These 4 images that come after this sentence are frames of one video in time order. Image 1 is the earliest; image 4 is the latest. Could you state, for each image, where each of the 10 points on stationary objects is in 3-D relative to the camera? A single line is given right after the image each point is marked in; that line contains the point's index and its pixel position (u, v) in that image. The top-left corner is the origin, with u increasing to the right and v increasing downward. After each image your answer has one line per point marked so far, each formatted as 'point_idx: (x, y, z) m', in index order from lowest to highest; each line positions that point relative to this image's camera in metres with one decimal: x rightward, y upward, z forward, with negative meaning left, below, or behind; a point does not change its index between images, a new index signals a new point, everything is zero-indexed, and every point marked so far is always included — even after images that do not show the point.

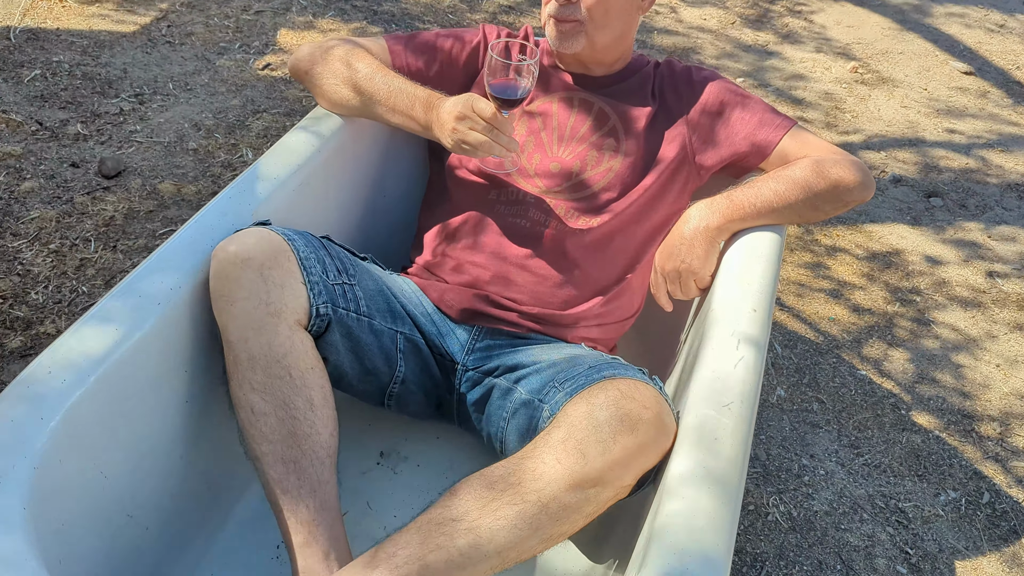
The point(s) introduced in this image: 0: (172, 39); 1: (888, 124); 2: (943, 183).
0: (-1.5, +1.1, +3.8) m
1: (+1.7, +0.8, +4.1) m
2: (+1.8, +0.4, +3.7) m
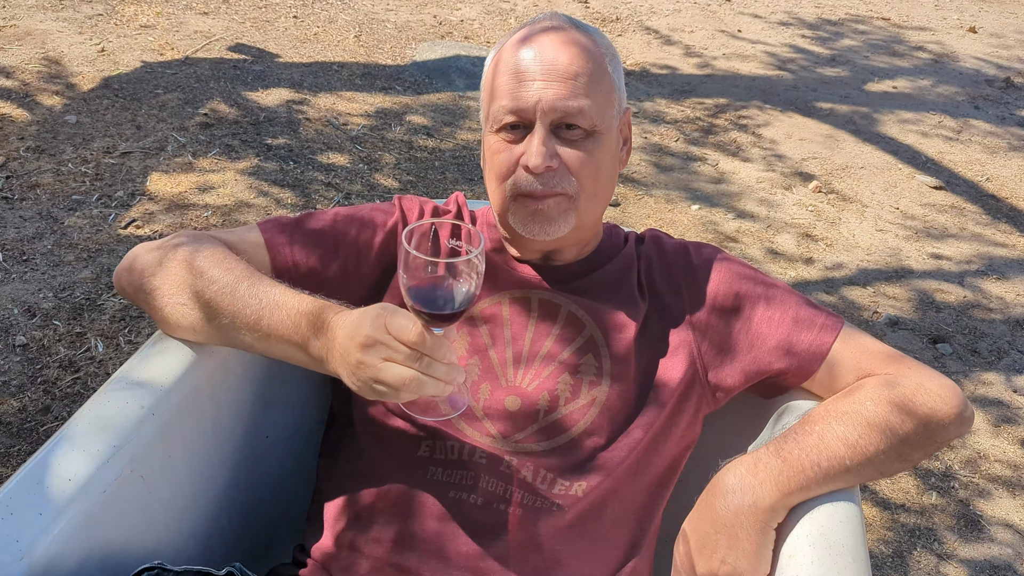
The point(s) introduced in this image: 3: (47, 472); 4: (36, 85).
0: (-1.8, +0.3, +3.1) m
1: (+1.5, +0.1, +3.6) m
2: (+1.6, -0.1, +3.2) m
3: (-0.6, -0.2, +1.2) m
4: (-2.1, +0.9, +3.8) m
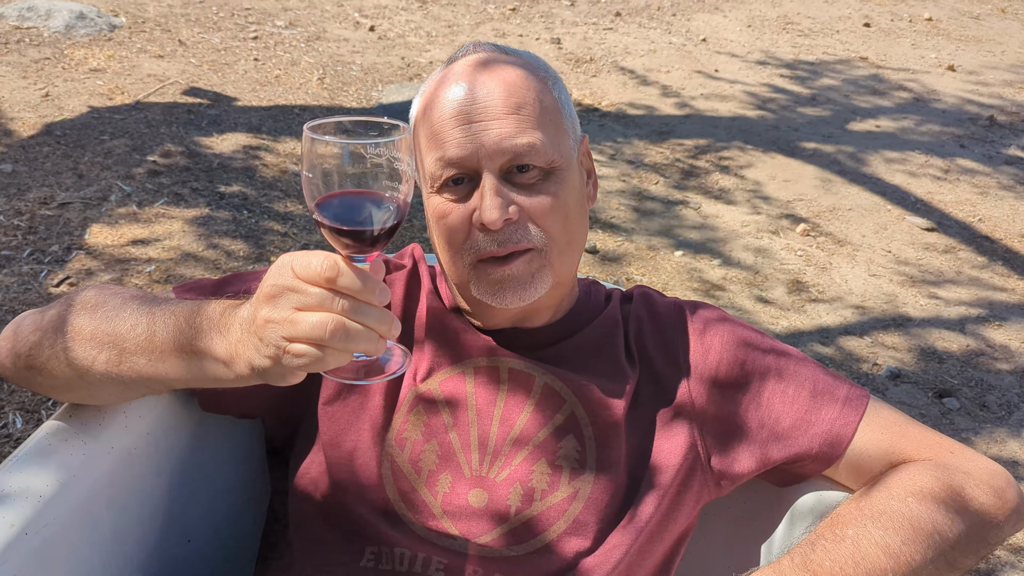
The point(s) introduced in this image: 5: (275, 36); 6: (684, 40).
0: (-1.9, +0.1, +2.8) m
1: (+1.3, 0.0, +3.4) m
2: (+1.5, -0.3, +2.9) m
3: (-0.7, -0.3, +0.9) m
4: (-2.2, +0.6, +3.5) m
5: (-1.4, +1.5, +5.2) m
6: (+1.2, +1.7, +5.9) m
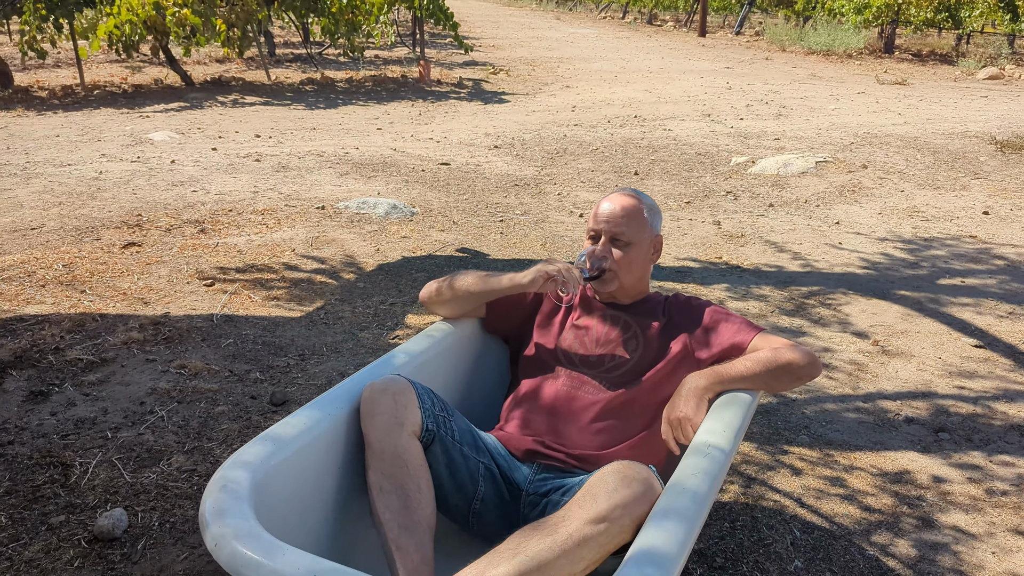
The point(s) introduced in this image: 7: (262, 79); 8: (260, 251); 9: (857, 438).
0: (-1.1, -0.2, +5.1) m
1: (+2.2, -0.5, +4.8) m
2: (+2.2, -0.7, +4.3) m
3: (-0.4, -0.2, +2.9) m
4: (-1.2, +0.1, +6.0) m
5: (0.0, +0.6, +7.5) m
6: (+2.7, +0.6, +7.6) m
7: (-4.4, +3.7, +15.5) m
8: (-1.8, +0.3, +6.2) m
9: (+1.7, -0.7, +4.2) m
